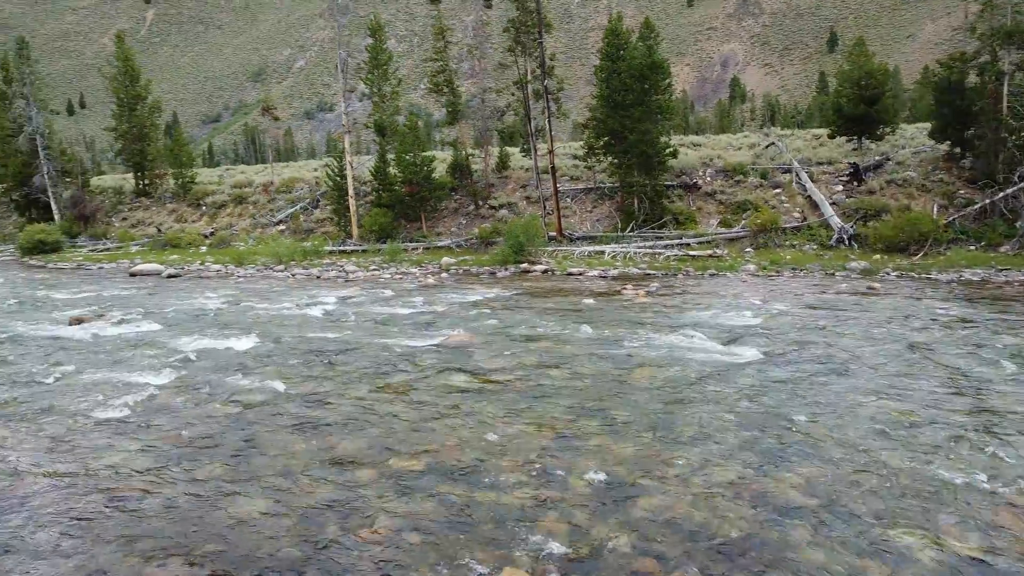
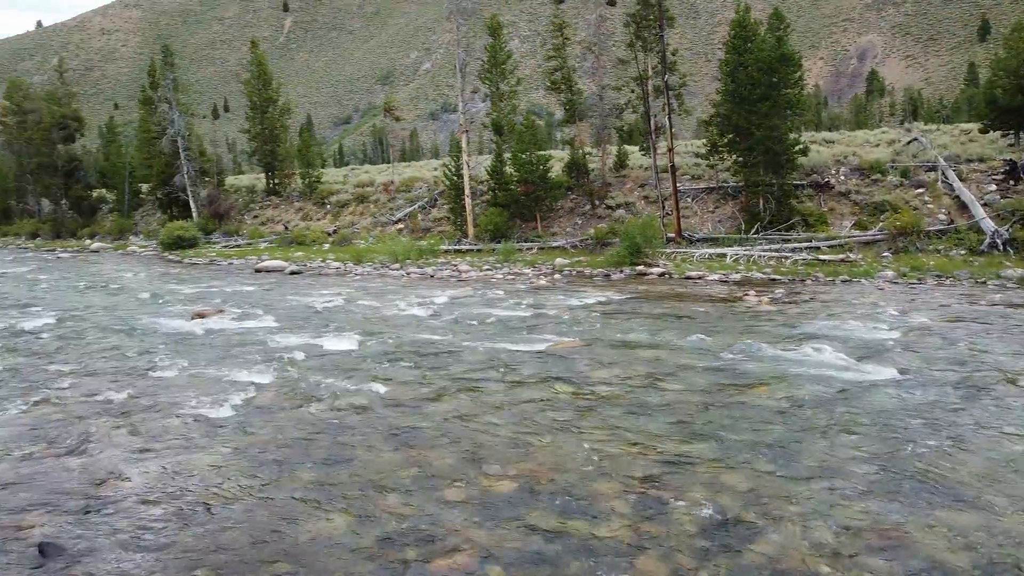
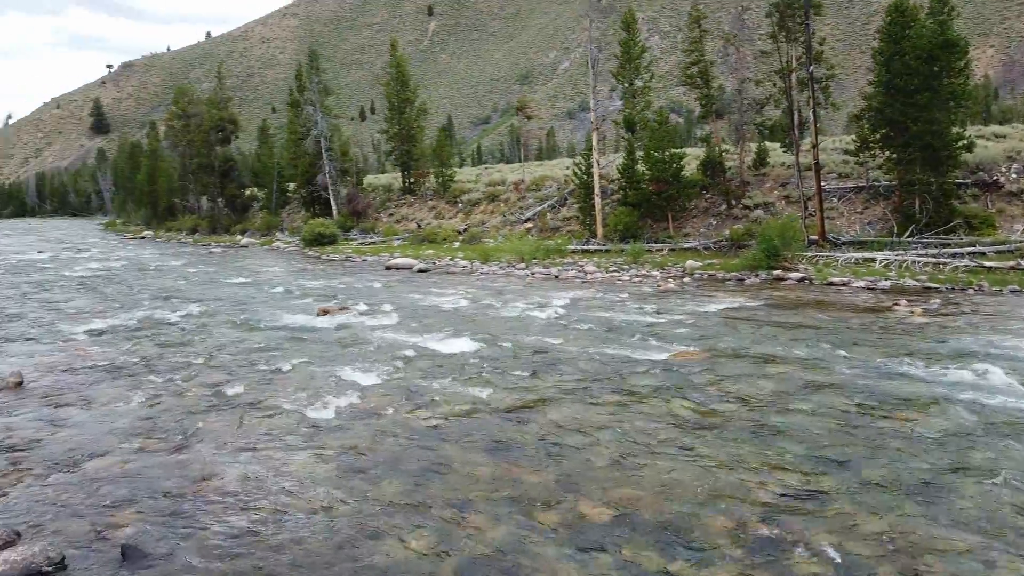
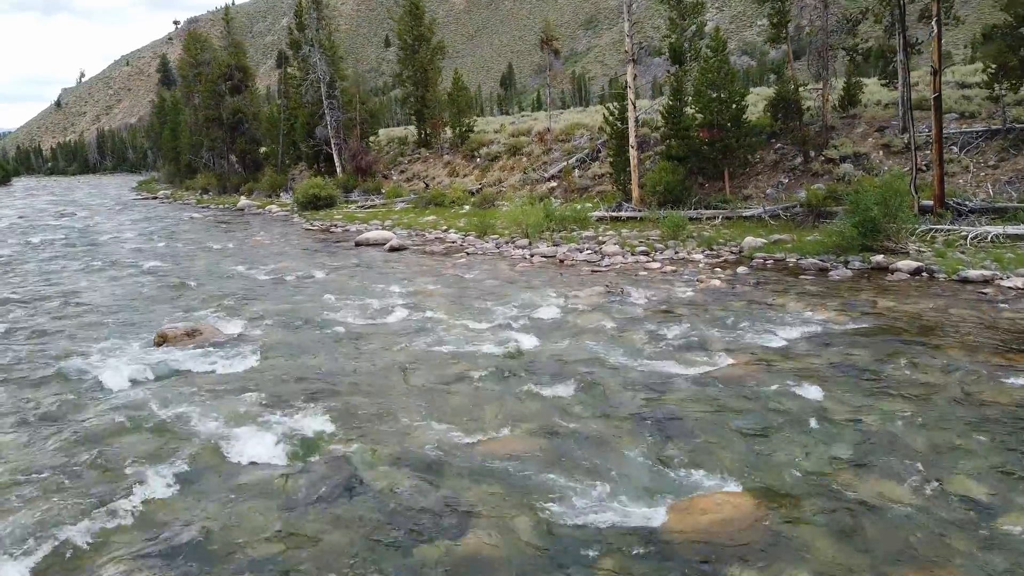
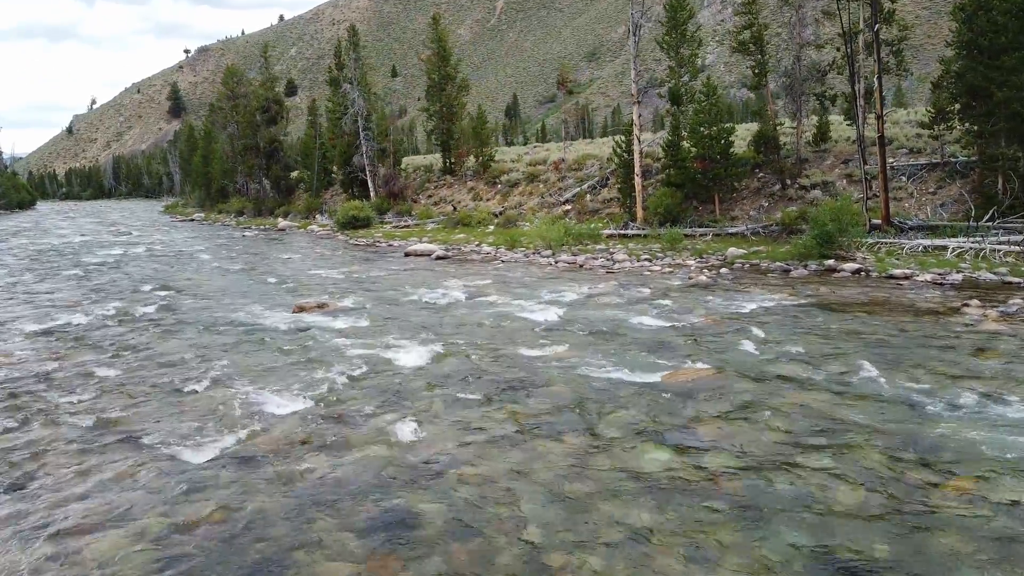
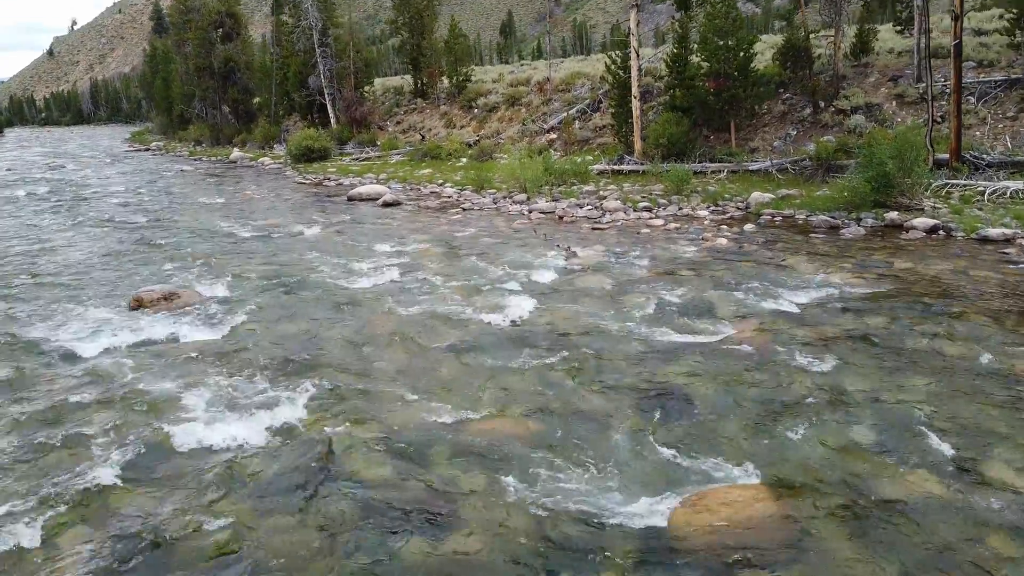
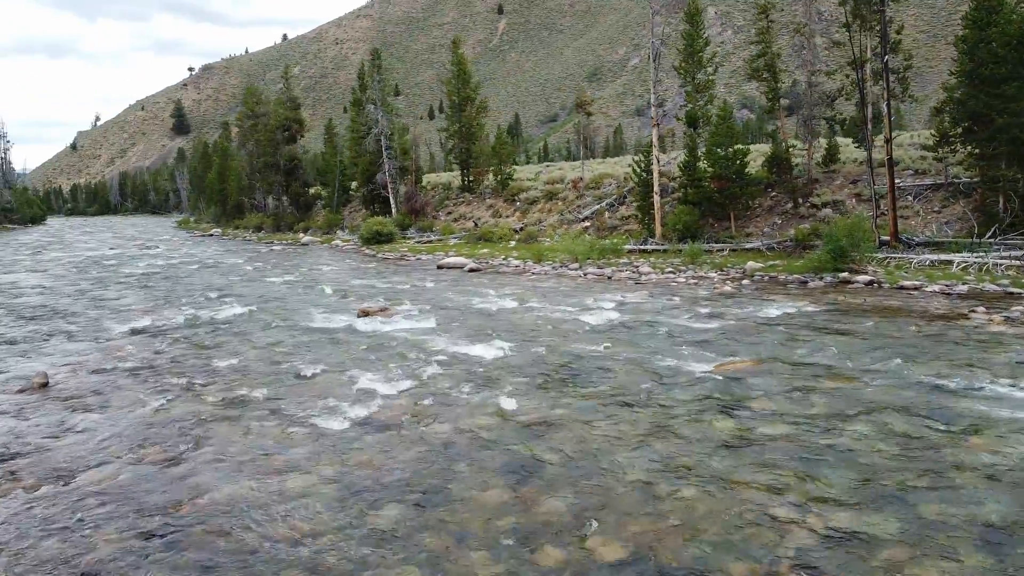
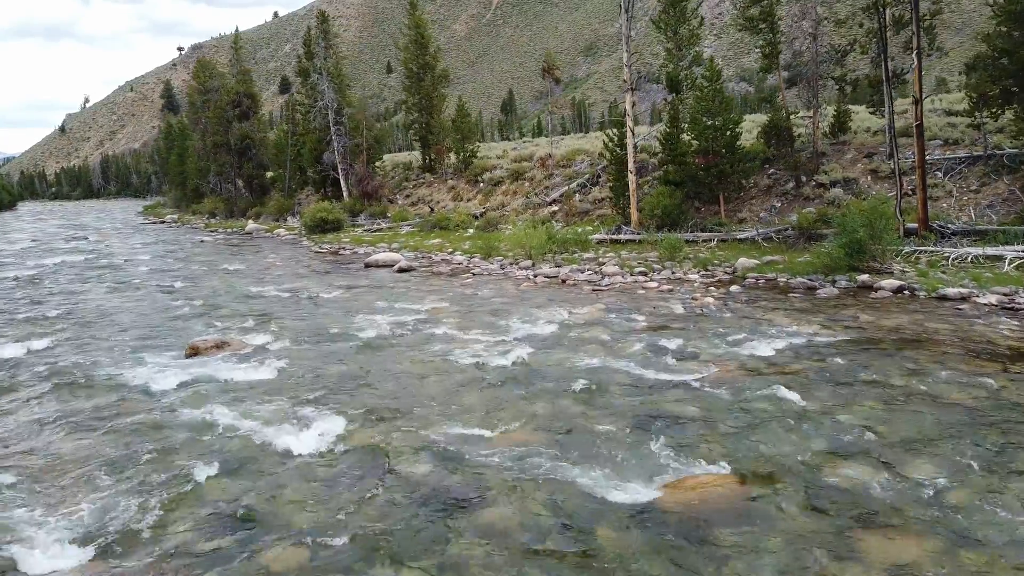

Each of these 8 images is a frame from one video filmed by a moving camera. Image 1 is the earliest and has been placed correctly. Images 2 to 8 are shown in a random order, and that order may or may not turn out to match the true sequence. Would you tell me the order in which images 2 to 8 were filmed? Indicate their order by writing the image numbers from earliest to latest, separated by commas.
2, 3, 7, 5, 8, 4, 6
